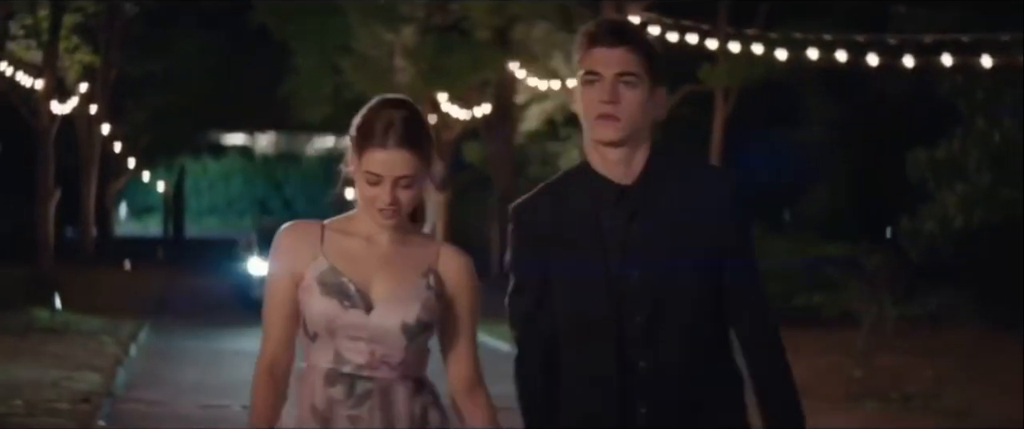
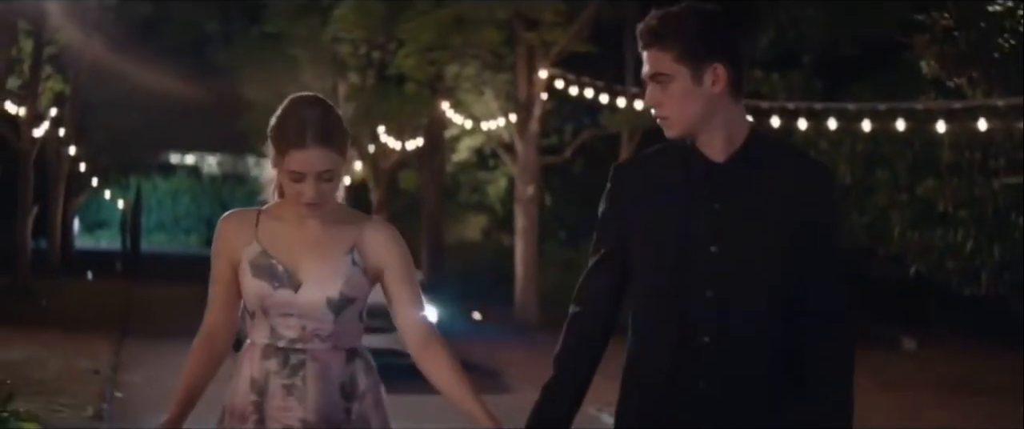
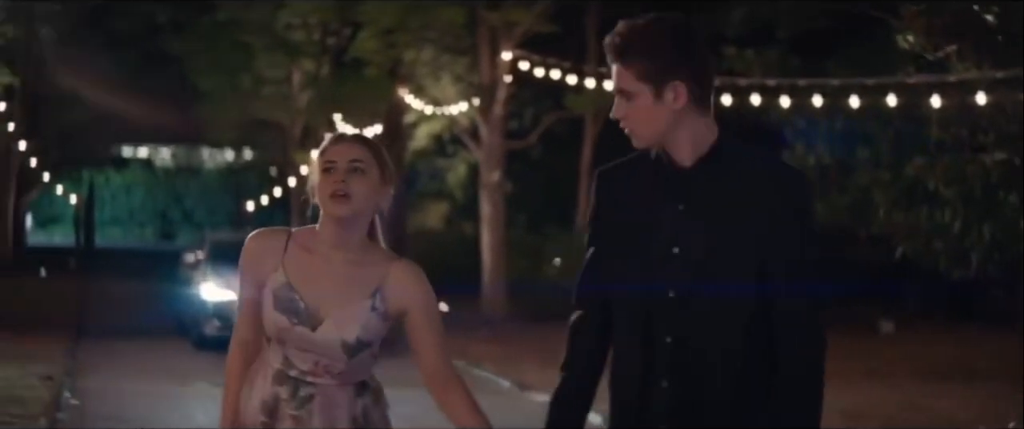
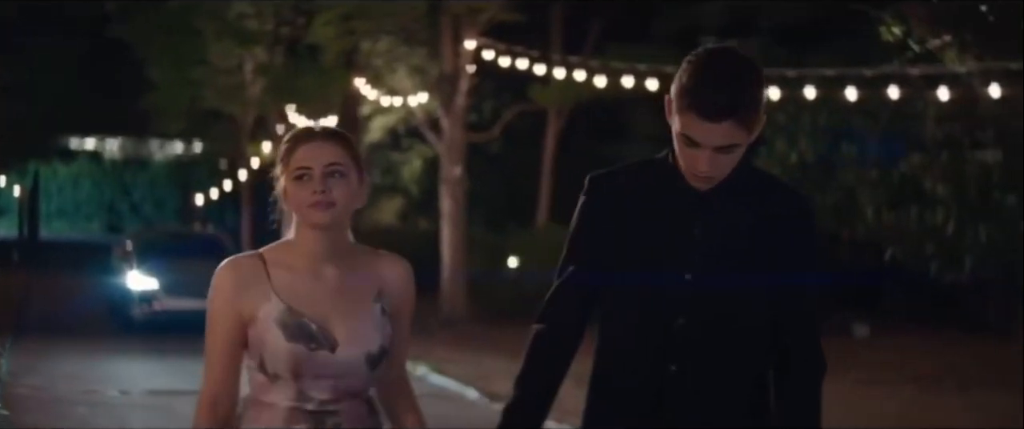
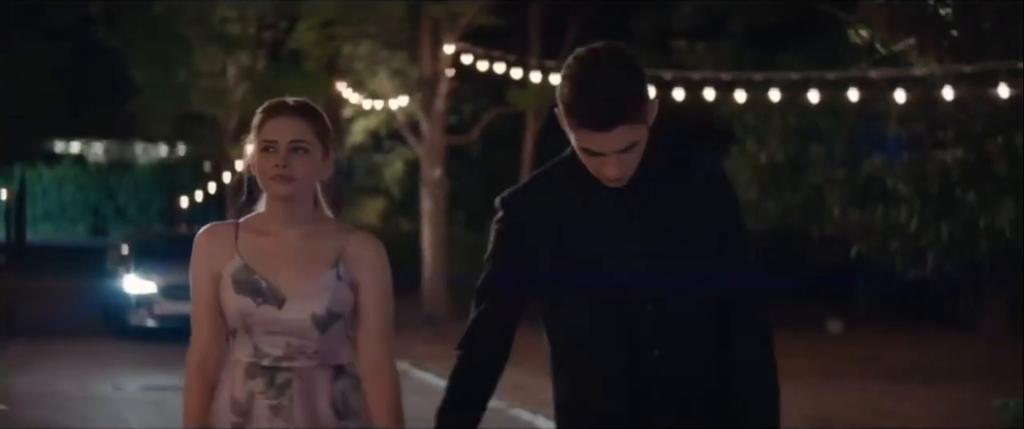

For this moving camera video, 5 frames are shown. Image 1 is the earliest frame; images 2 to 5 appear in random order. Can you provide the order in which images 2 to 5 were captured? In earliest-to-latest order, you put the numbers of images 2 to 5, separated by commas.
4, 5, 3, 2
